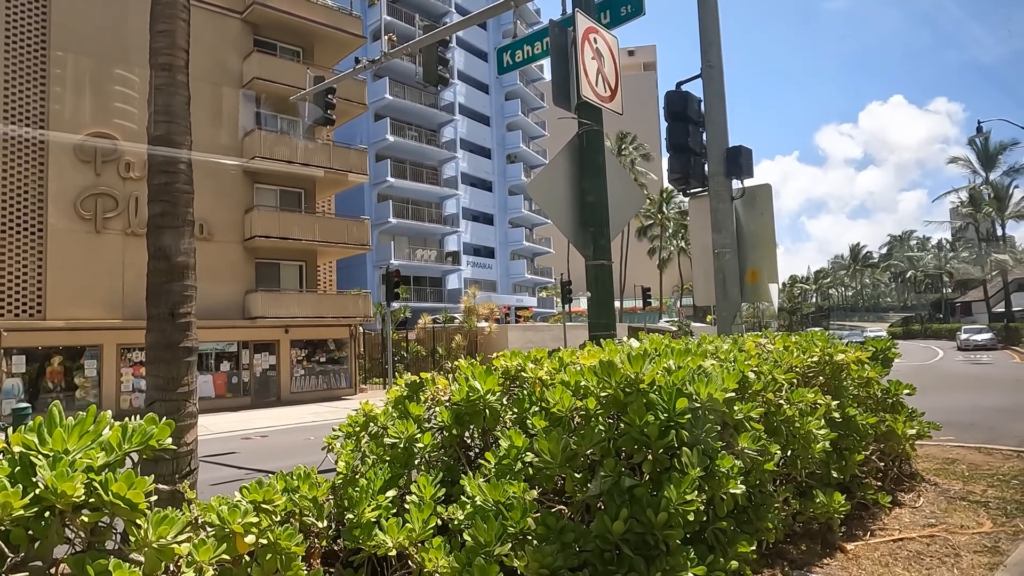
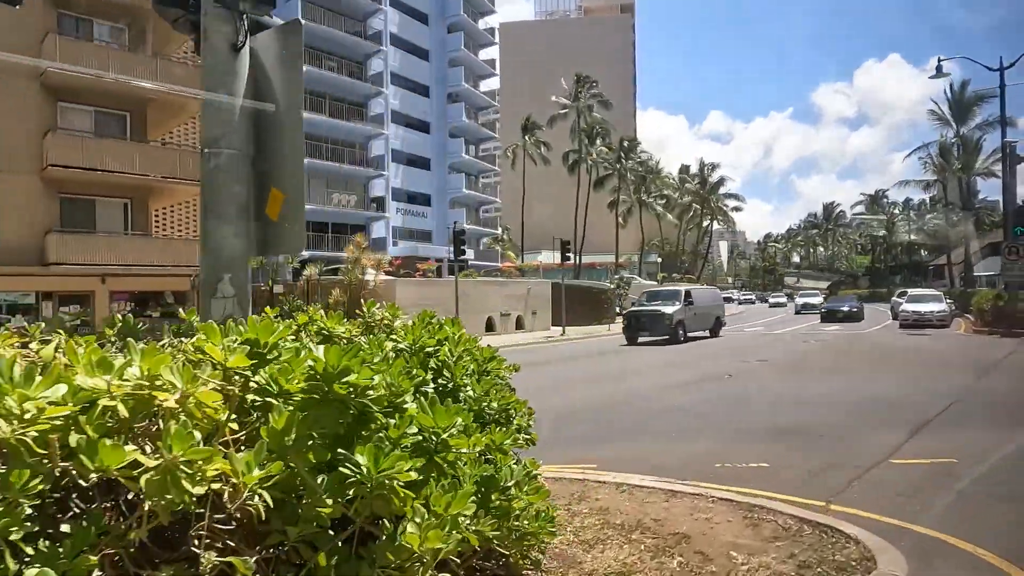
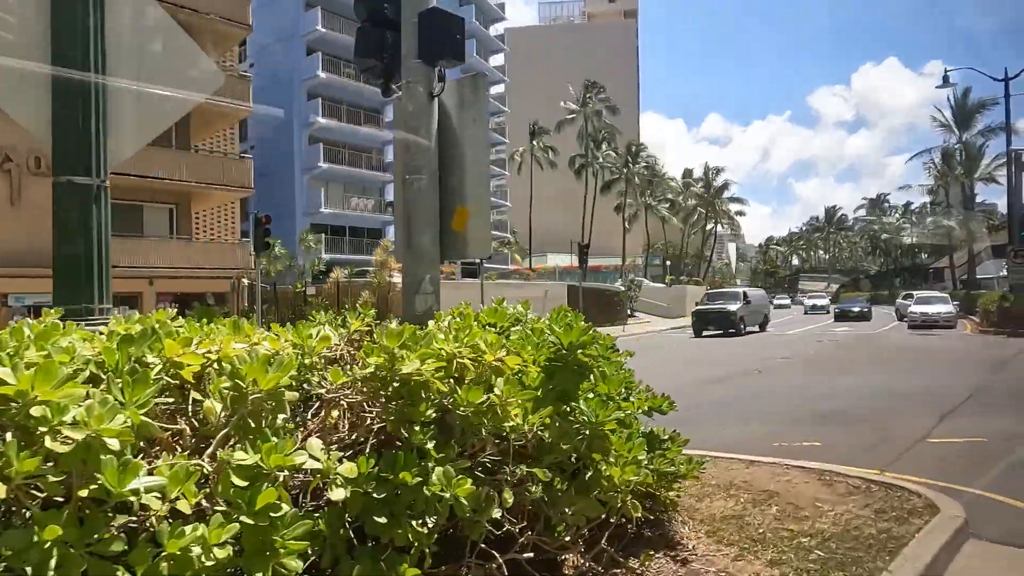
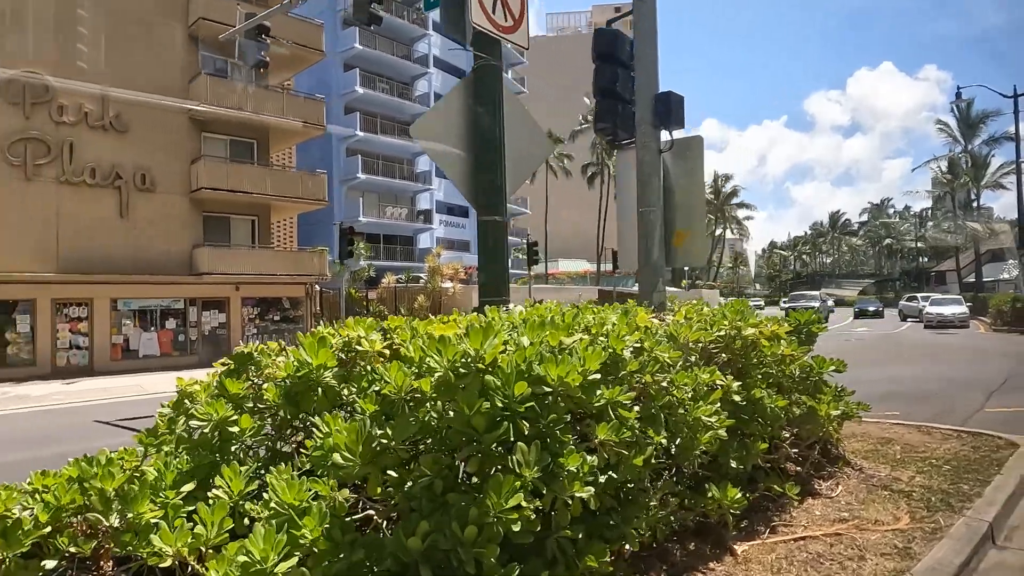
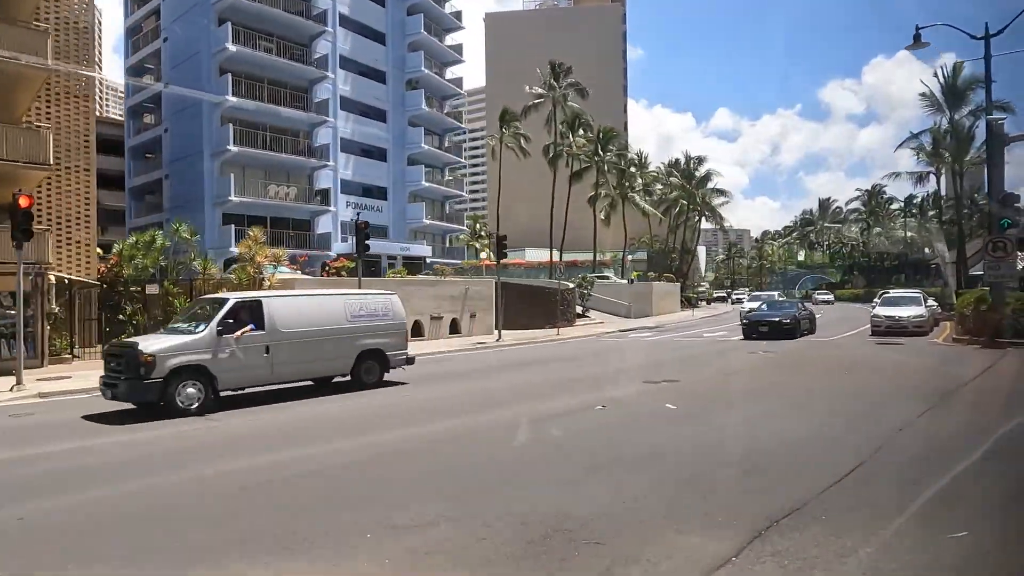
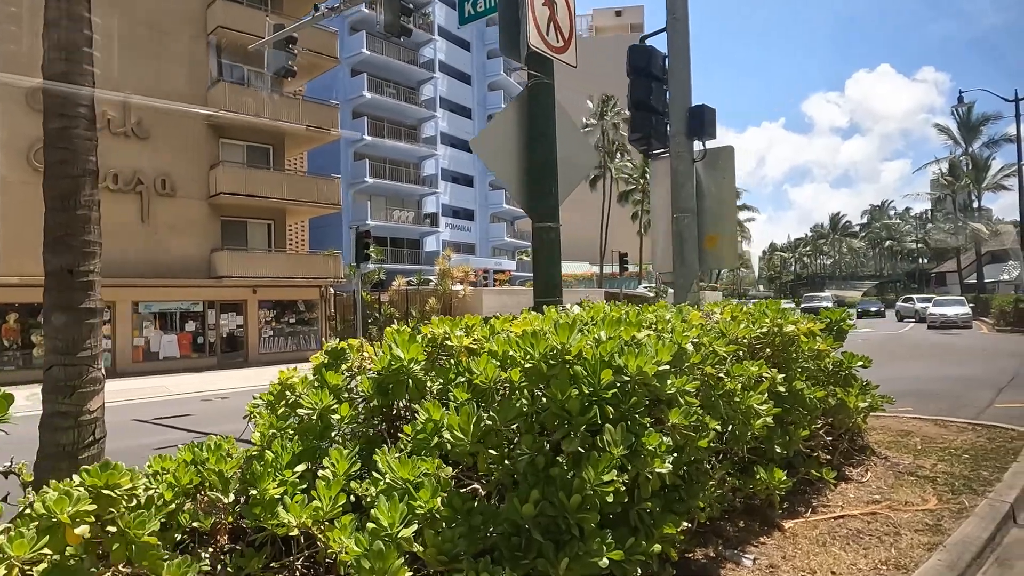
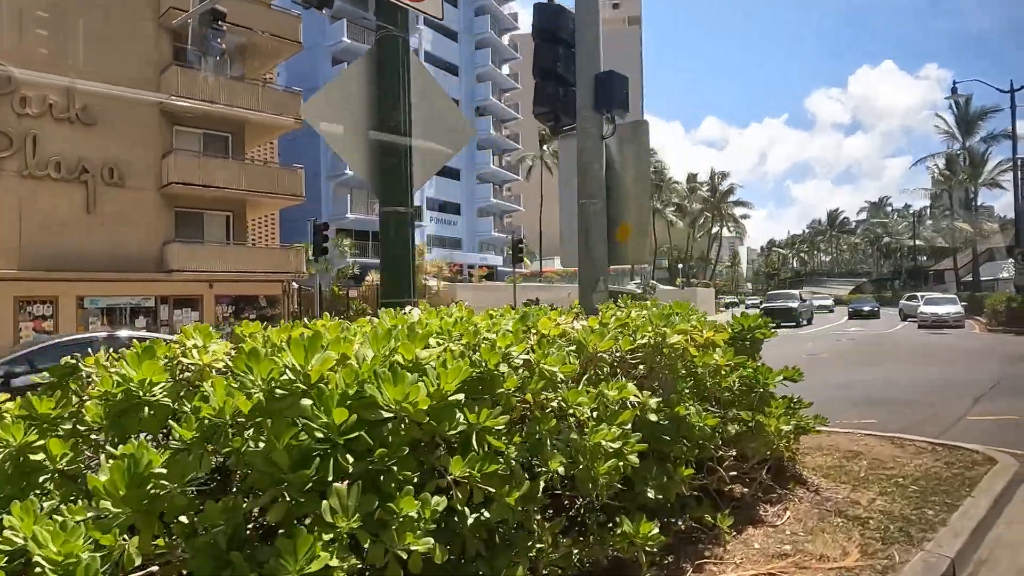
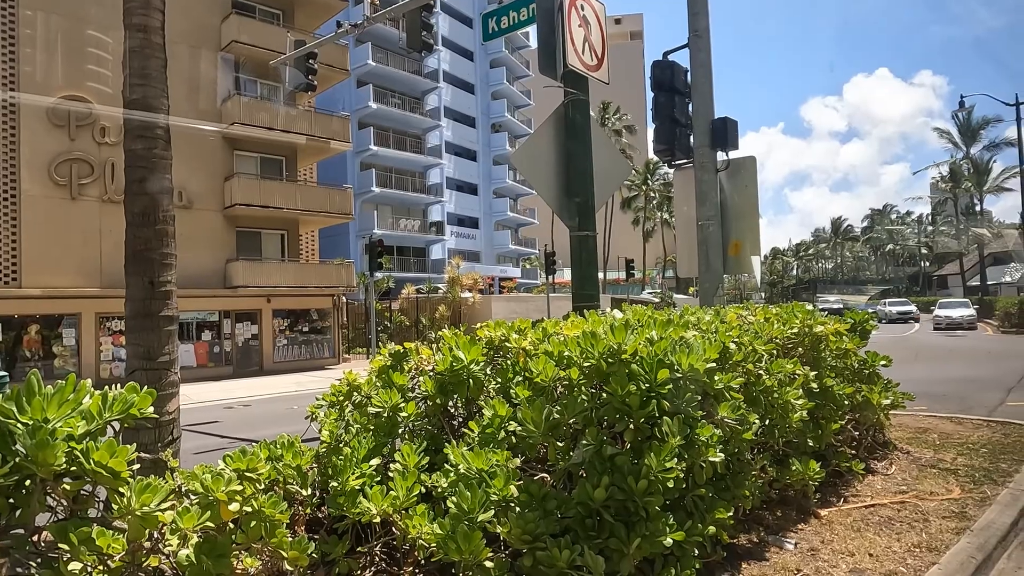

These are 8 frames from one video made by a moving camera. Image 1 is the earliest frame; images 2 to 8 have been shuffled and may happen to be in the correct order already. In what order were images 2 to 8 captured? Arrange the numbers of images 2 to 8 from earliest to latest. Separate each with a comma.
8, 6, 4, 7, 3, 2, 5
